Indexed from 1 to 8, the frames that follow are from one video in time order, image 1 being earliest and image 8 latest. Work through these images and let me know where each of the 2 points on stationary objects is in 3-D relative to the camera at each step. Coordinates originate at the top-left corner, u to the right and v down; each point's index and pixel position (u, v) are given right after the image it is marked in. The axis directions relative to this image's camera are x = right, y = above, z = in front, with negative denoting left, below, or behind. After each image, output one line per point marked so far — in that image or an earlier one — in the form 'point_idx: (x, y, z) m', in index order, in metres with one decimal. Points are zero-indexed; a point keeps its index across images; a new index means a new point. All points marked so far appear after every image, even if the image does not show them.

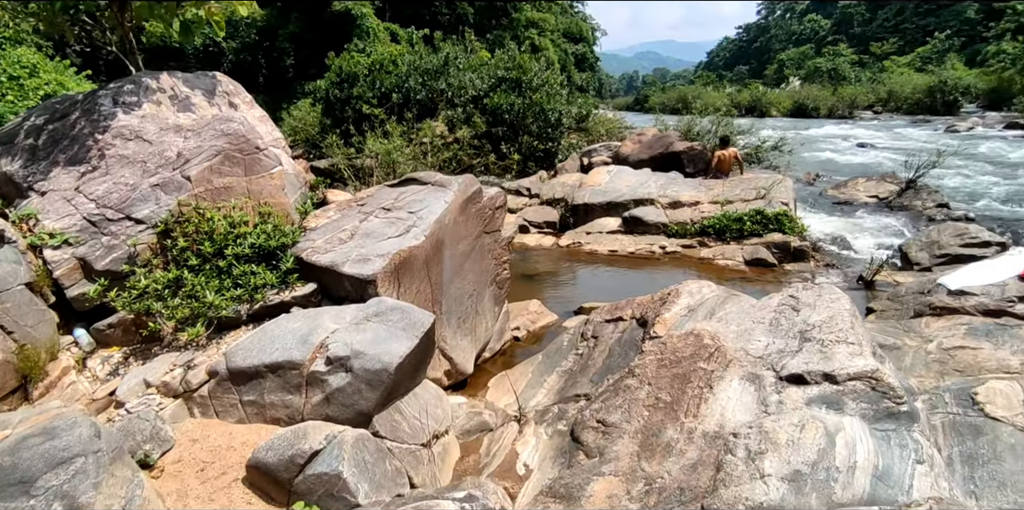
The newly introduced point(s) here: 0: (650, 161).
0: (+3.9, +2.7, +15.7) m
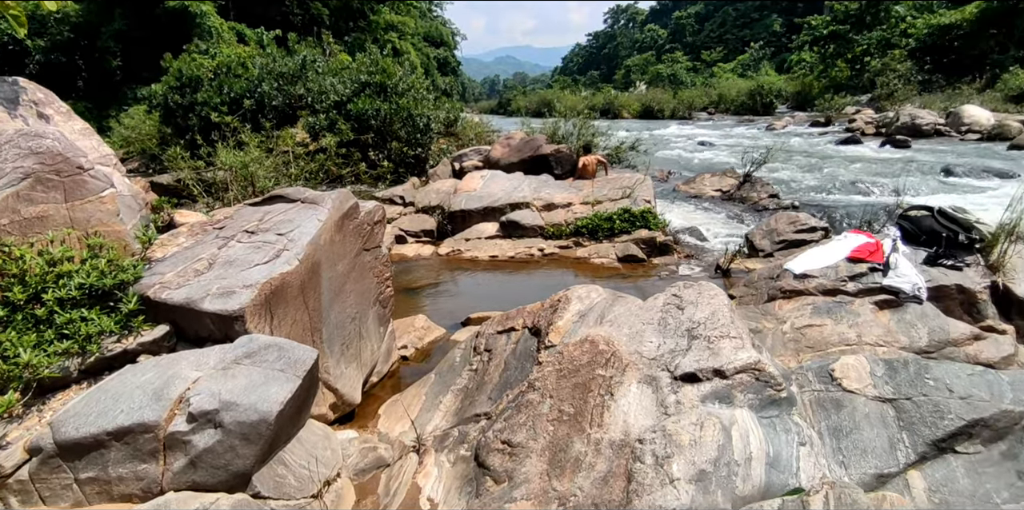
0: (+0.2, +2.6, +16.0) m
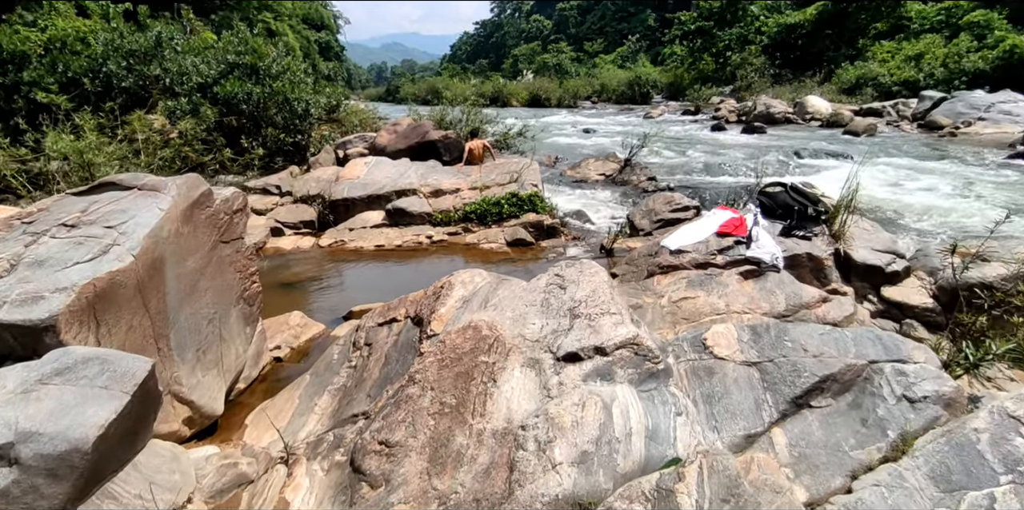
0: (-2.9, +2.9, +15.5) m
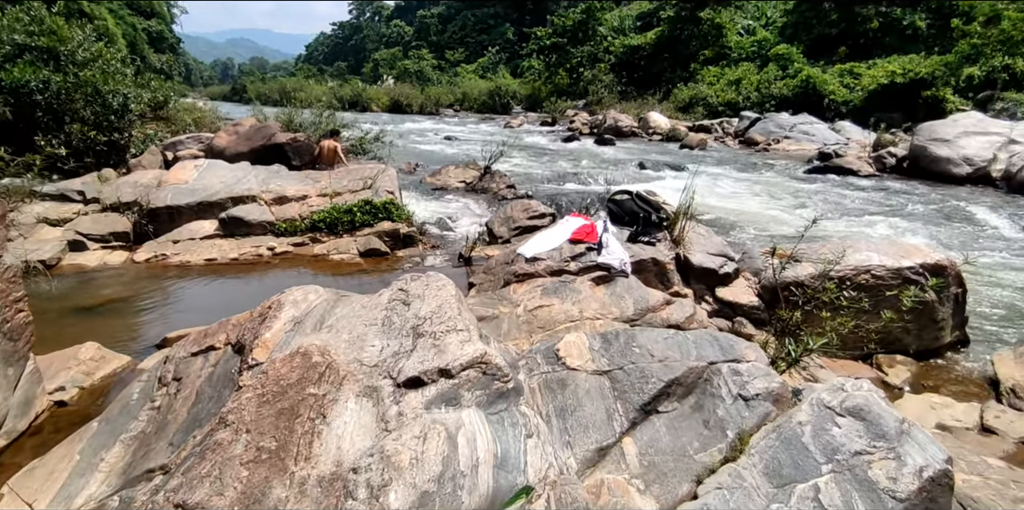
0: (-6.7, +2.6, +14.1) m
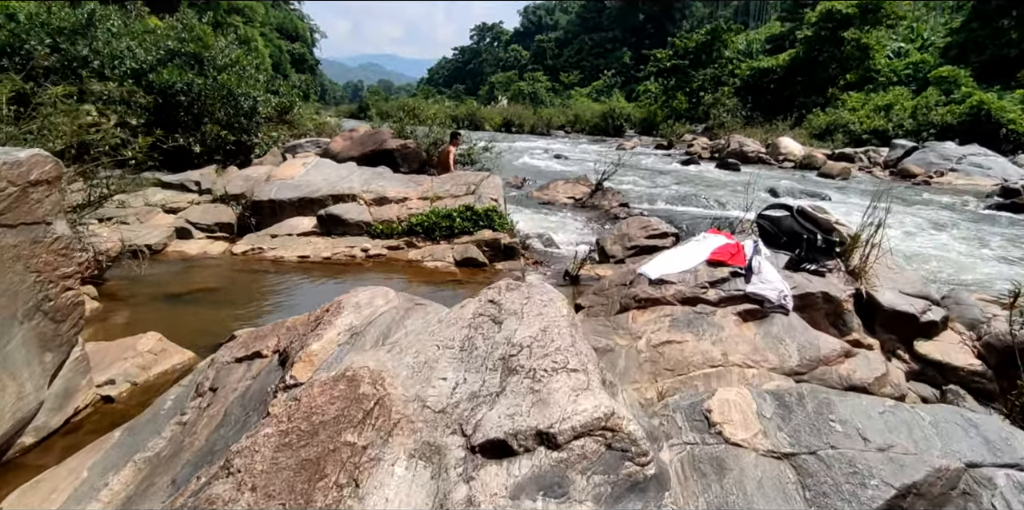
0: (-3.9, +2.5, +14.1) m
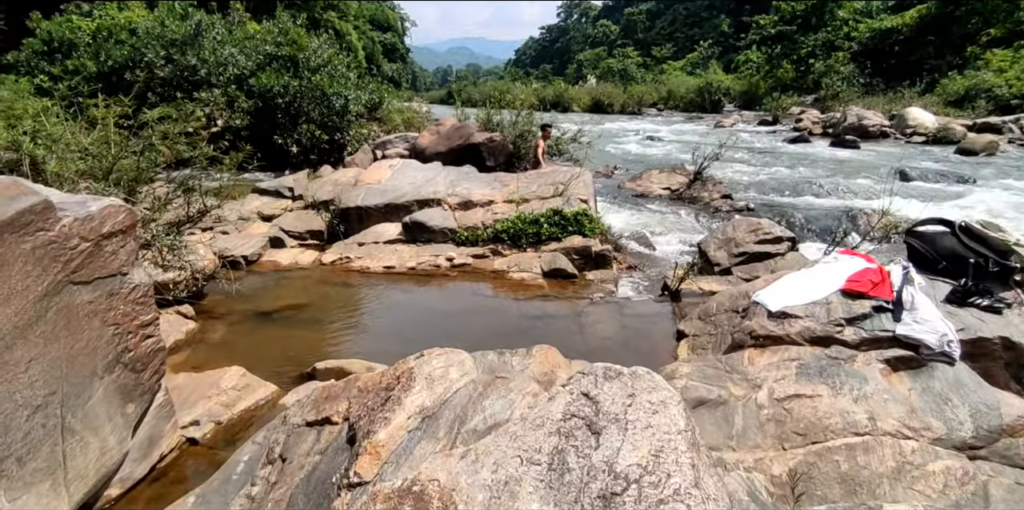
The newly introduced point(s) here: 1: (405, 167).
0: (-1.6, +2.6, +13.9) m
1: (-1.9, +1.6, +9.9) m
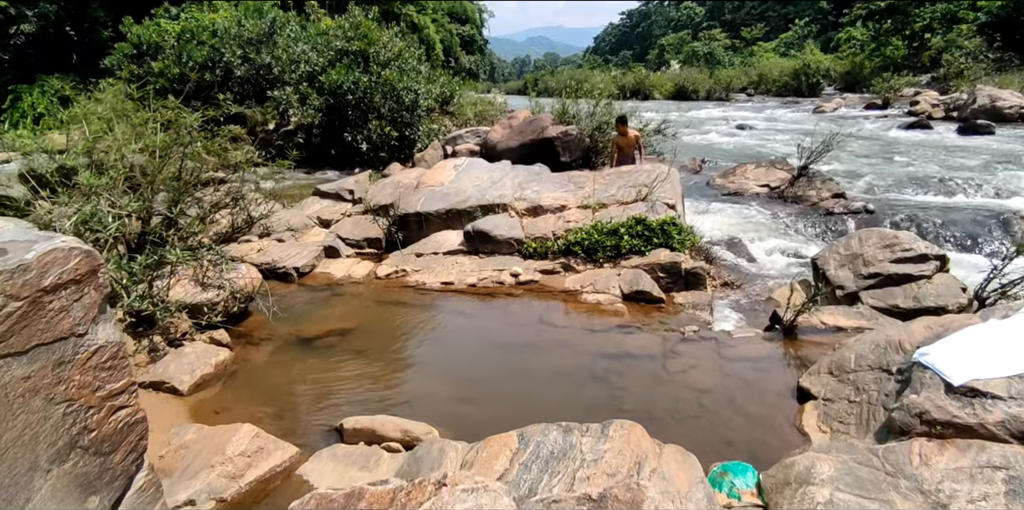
0: (+0.1, +2.5, +13.0) m
1: (-0.7, +1.5, +9.1) m
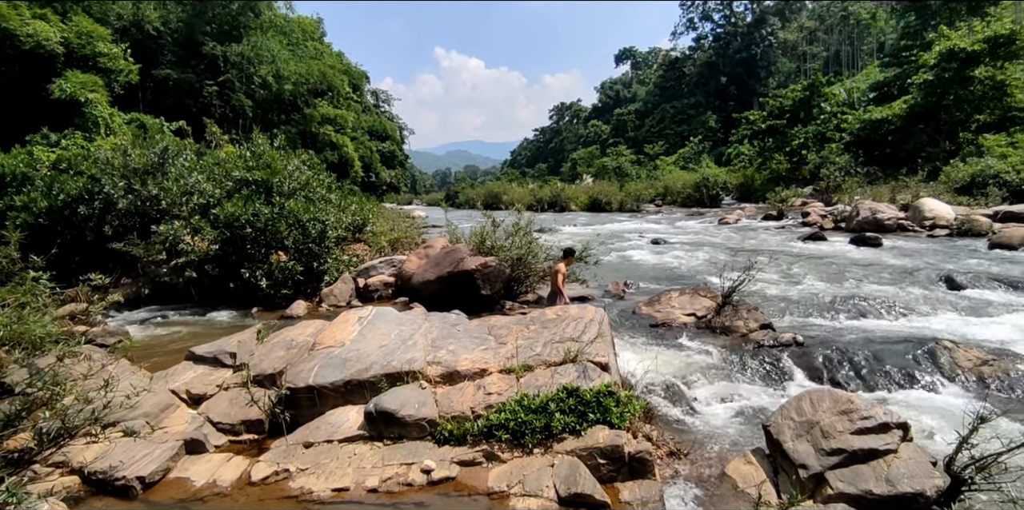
0: (-1.7, -0.6, +12.1) m
1: (-2.0, -0.9, +8.0) m
